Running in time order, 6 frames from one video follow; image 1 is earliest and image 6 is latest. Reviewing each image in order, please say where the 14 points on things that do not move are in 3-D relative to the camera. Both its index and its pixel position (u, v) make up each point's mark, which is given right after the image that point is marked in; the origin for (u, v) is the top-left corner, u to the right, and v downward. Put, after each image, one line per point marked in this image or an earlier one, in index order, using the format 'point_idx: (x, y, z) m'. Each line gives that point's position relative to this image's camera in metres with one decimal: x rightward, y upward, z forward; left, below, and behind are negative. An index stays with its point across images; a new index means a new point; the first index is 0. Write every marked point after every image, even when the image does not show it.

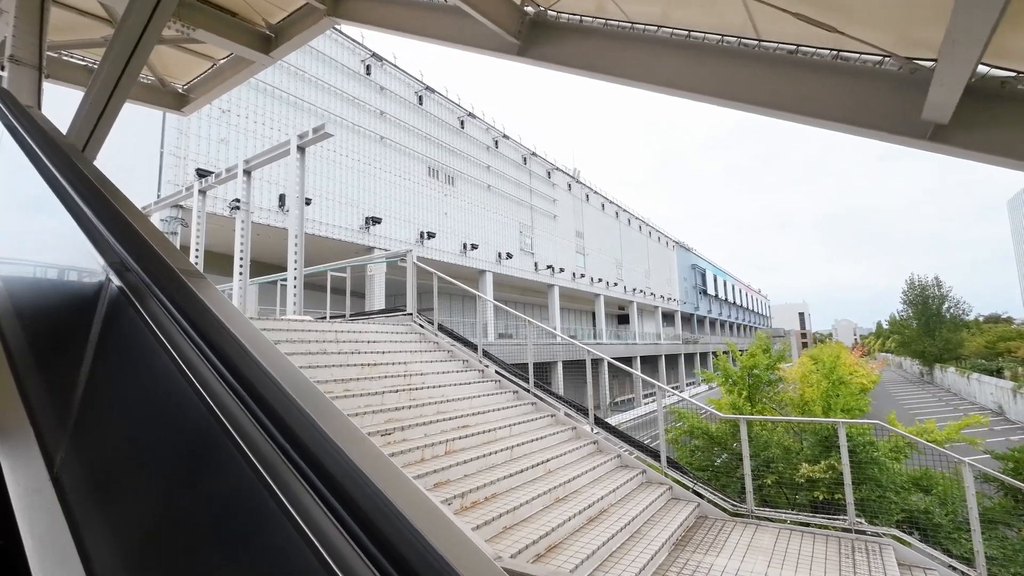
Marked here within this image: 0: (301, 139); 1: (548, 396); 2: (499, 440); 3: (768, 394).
0: (-4.0, +2.8, +9.1) m
1: (+0.6, -1.6, +6.8) m
2: (-0.1, -1.7, +5.2) m
3: (+3.8, -1.6, +7.0) m
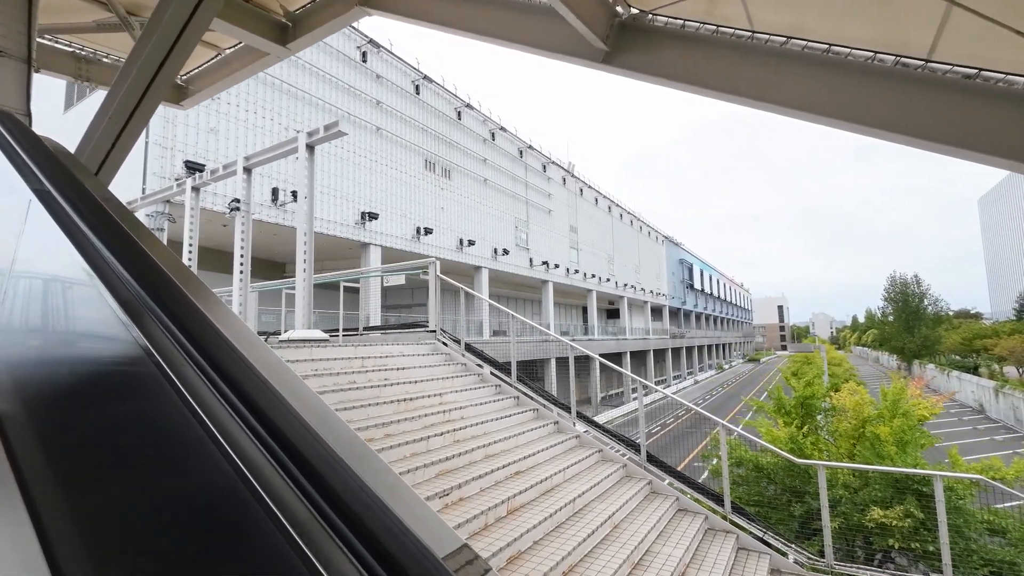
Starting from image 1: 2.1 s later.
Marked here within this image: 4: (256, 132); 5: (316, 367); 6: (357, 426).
0: (-3.5, +2.7, +8.4) m
1: (+1.1, -1.9, +6.3) m
2: (+0.4, -2.0, +4.7) m
3: (+4.3, -1.9, +6.7) m
4: (-8.3, +5.1, +15.5) m
5: (-2.2, -0.9, +5.3) m
6: (-1.4, -1.2, +4.3) m
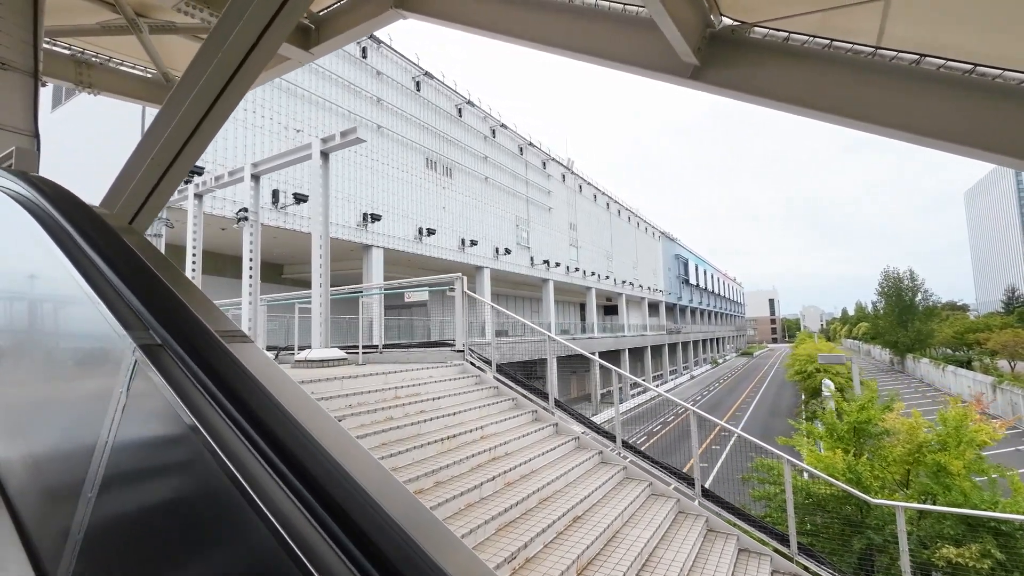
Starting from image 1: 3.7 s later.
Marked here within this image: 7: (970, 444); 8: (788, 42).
0: (-3.1, +2.4, +7.9) m
1: (+1.6, -2.1, +6.0) m
2: (+1.0, -2.2, +4.3) m
3: (+4.8, -2.1, +6.4) m
4: (-8.0, +4.9, +14.9) m
5: (-1.7, -1.2, +4.9) m
6: (-0.9, -1.5, +3.9) m
7: (+5.4, -1.8, +5.7) m
8: (+1.7, +1.6, +3.0) m
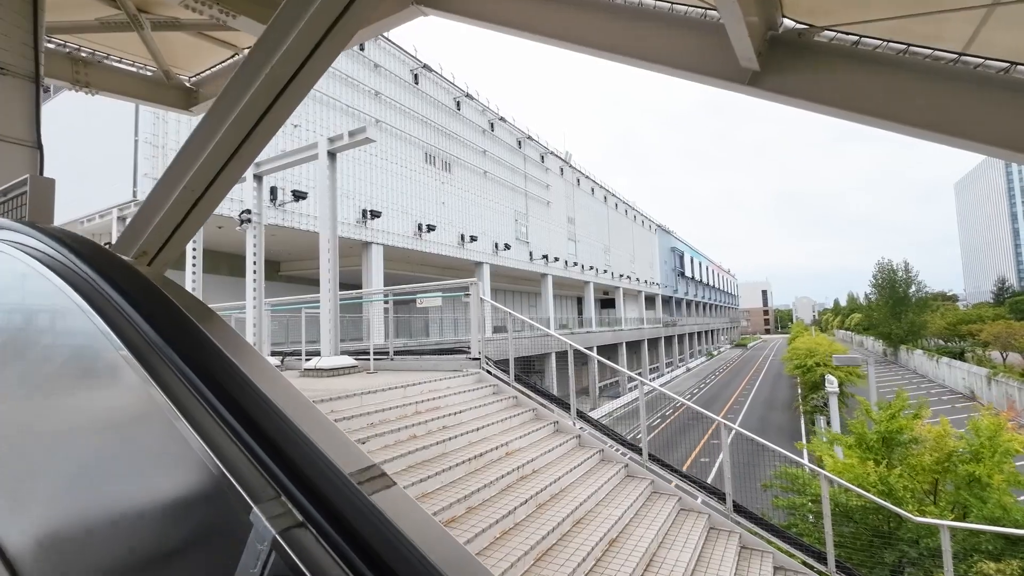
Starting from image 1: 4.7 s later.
0: (-2.9, +2.3, +7.6) m
1: (+1.9, -2.2, +5.8) m
2: (+1.2, -2.4, +4.2) m
3: (+5.0, -2.2, +6.3) m
4: (-7.9, +4.9, +14.5) m
5: (-1.4, -1.3, +4.7) m
6: (-0.6, -1.7, +3.7) m
7: (+5.7, -1.9, +5.6) m
8: (+2.0, +1.4, +2.8) m
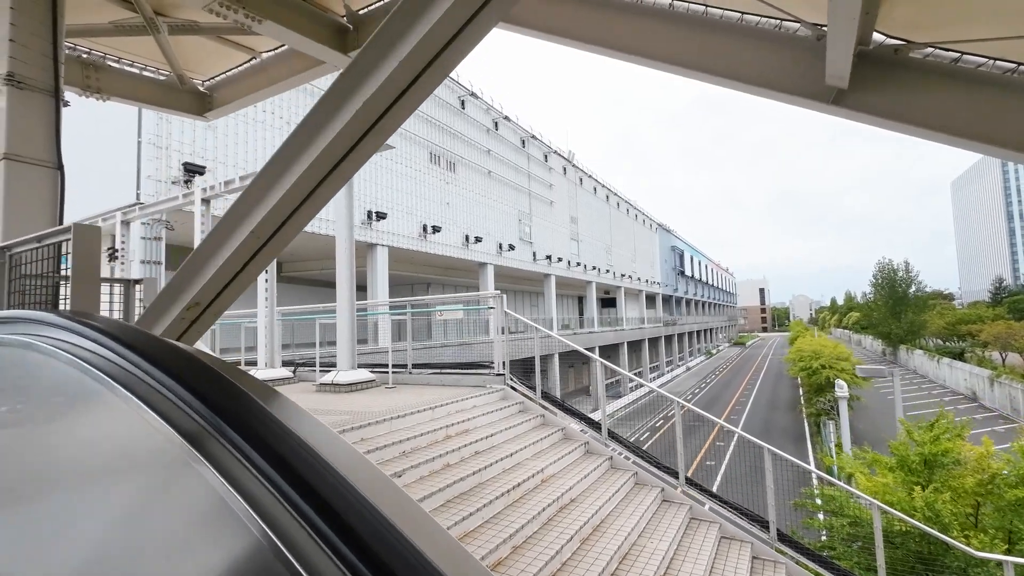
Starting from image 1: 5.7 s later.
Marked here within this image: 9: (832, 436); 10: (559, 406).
0: (-2.5, +2.2, +7.4) m
1: (+2.2, -2.4, +5.6) m
2: (+1.6, -2.6, +4.0) m
3: (+5.4, -2.4, +6.1) m
4: (-7.6, +4.8, +14.2) m
5: (-1.0, -1.5, +4.5) m
6: (-0.2, -1.9, +3.5) m
7: (+6.0, -2.1, +5.4) m
8: (+2.4, +1.2, +2.6) m
9: (+12.5, -5.8, +18.7) m
10: (+0.6, -1.6, +6.8) m
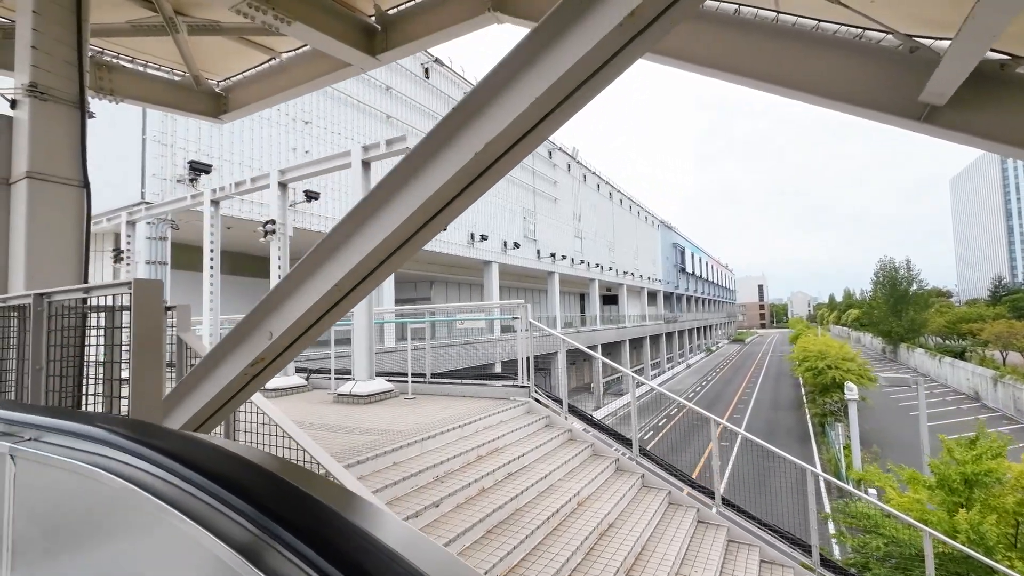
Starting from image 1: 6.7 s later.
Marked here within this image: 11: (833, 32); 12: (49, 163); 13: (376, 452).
0: (-2.2, +2.1, +7.1) m
1: (+2.5, -2.5, +5.4) m
2: (+1.9, -2.7, +3.8) m
3: (+5.7, -2.6, +5.9) m
4: (-7.2, +4.8, +13.9) m
5: (-0.7, -1.6, +4.3) m
6: (+0.1, -2.0, +3.3) m
7: (+6.4, -2.3, +5.2) m
8: (+2.8, +1.0, +2.4) m
9: (+12.8, -5.8, +18.6) m
10: (+0.9, -1.7, +6.6) m
11: (+1.8, +1.4, +2.7) m
12: (-2.4, +0.7, +2.5) m
13: (-1.2, -1.4, +4.2) m
